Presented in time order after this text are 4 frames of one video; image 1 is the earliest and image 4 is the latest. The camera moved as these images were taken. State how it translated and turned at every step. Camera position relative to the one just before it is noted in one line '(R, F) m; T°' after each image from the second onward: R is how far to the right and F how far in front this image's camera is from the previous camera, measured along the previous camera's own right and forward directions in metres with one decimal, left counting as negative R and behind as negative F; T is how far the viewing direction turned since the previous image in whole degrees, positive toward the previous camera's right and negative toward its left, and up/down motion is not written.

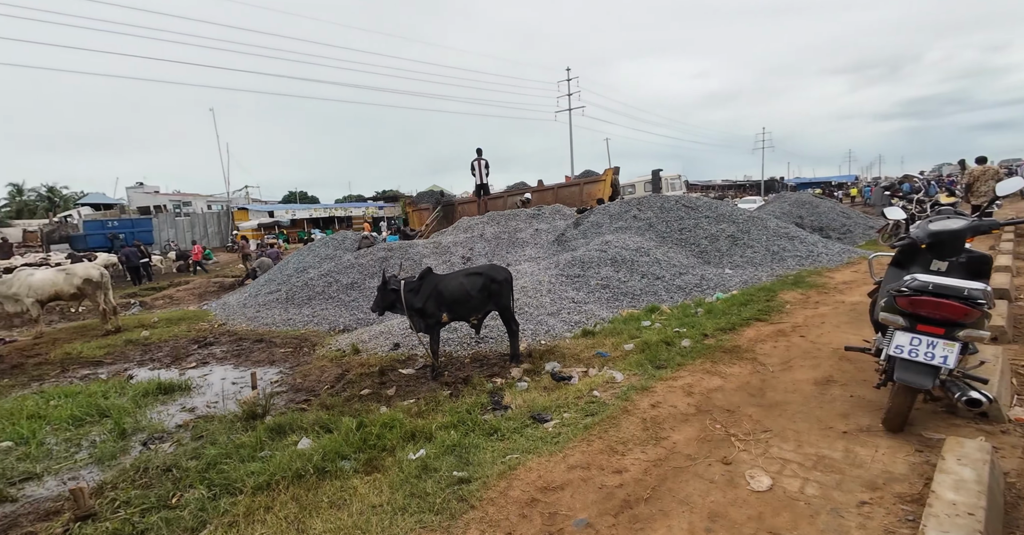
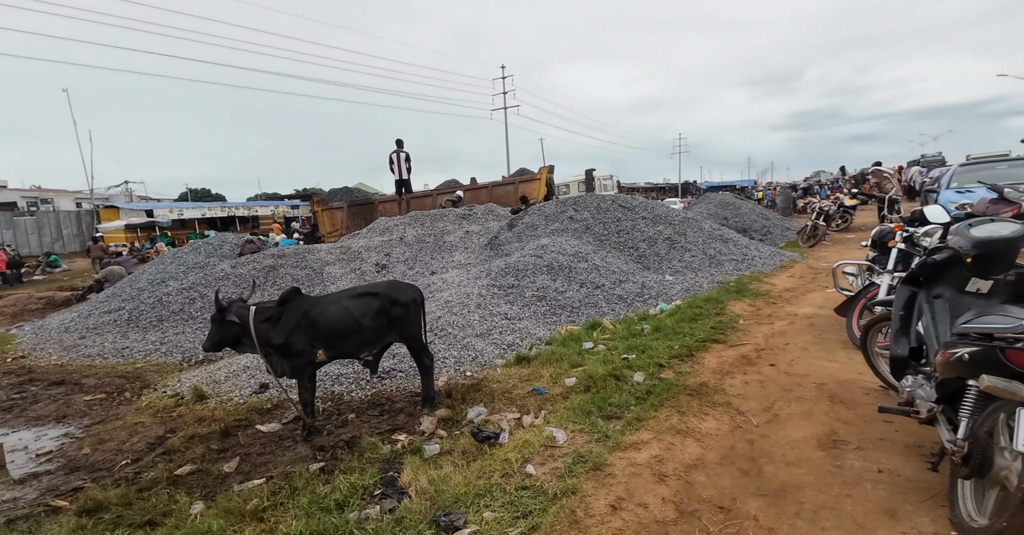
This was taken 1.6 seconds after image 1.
(+0.2, +1.1) m; +7°
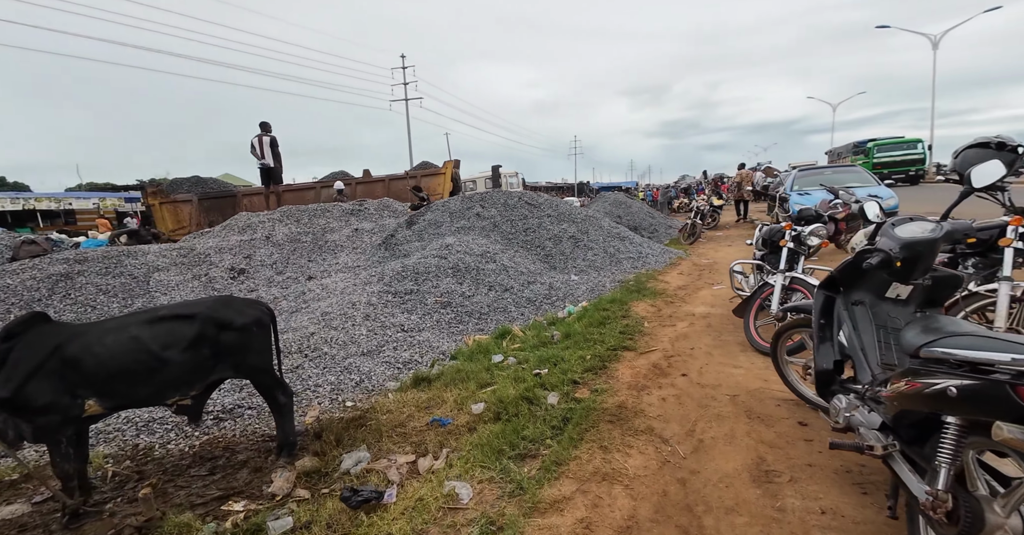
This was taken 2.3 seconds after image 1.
(+0.1, +0.6) m; +11°
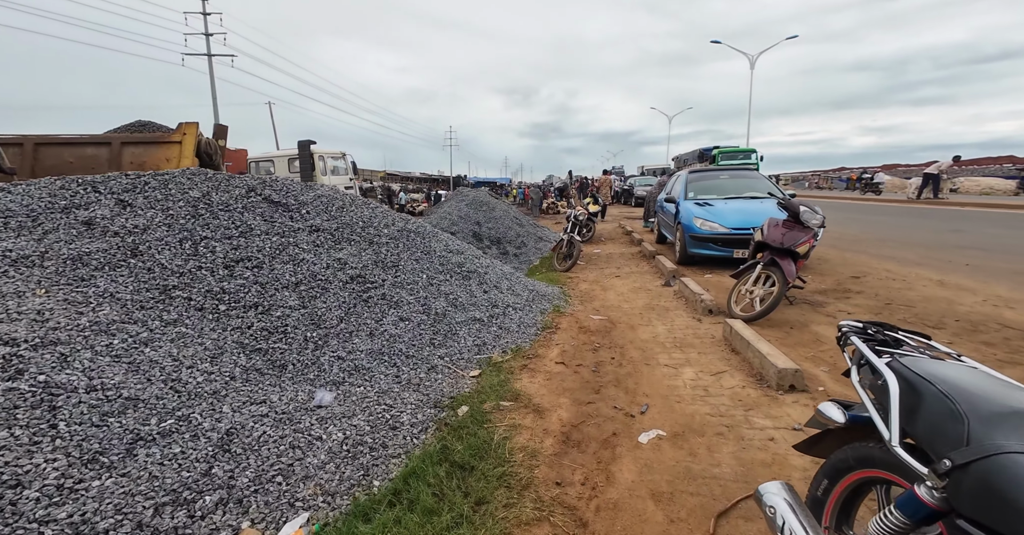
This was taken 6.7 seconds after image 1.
(+1.5, +5.0) m; +14°
